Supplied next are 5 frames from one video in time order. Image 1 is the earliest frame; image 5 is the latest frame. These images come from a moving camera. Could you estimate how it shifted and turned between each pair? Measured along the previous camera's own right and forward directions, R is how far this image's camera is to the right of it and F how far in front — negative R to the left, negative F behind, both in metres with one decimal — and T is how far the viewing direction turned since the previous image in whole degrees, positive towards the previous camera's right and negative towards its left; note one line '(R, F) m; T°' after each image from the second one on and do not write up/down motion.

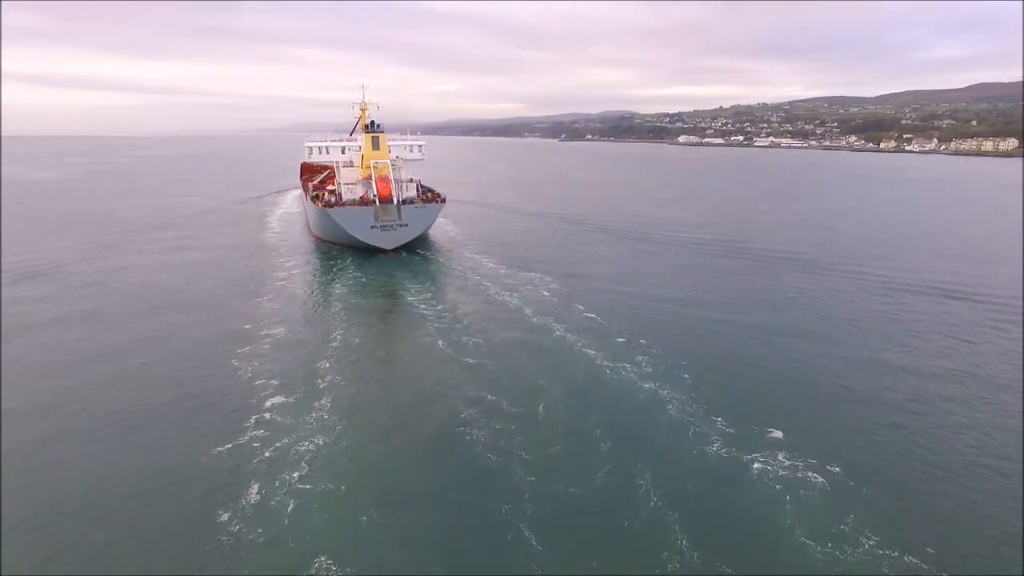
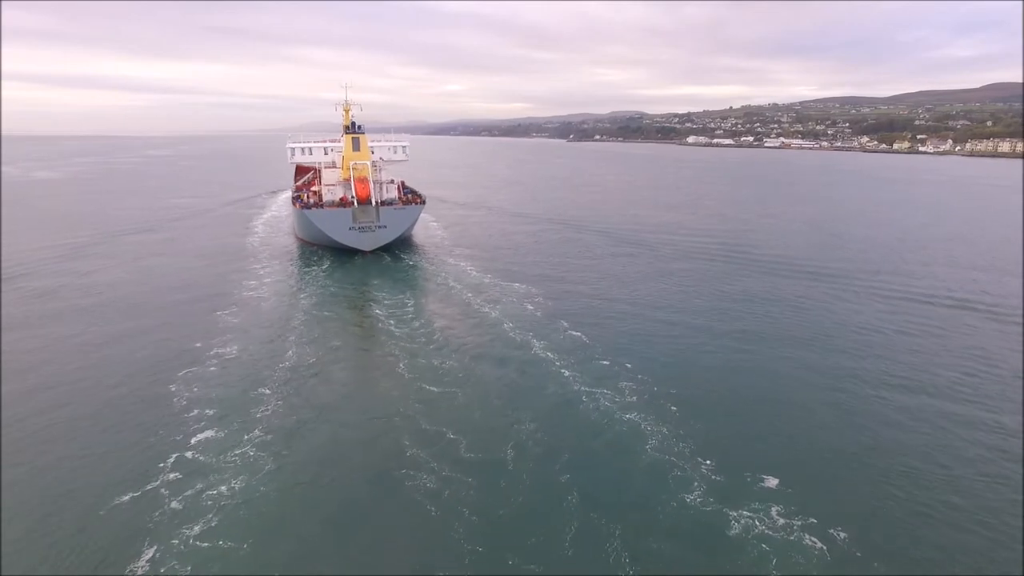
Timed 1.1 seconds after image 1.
(+1.3, +2.1) m; -1°
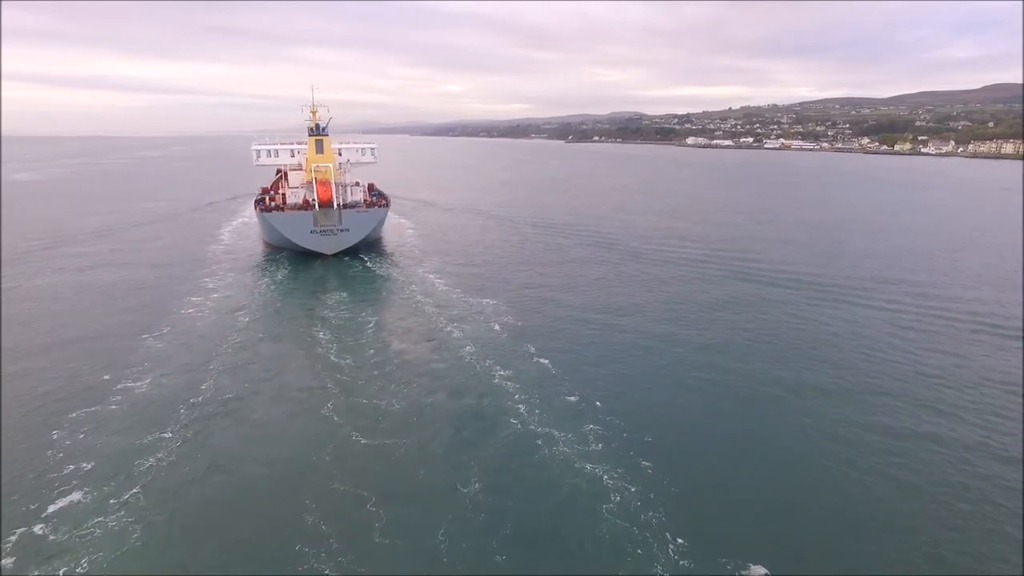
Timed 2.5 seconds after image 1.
(+1.4, +2.8) m; 0°
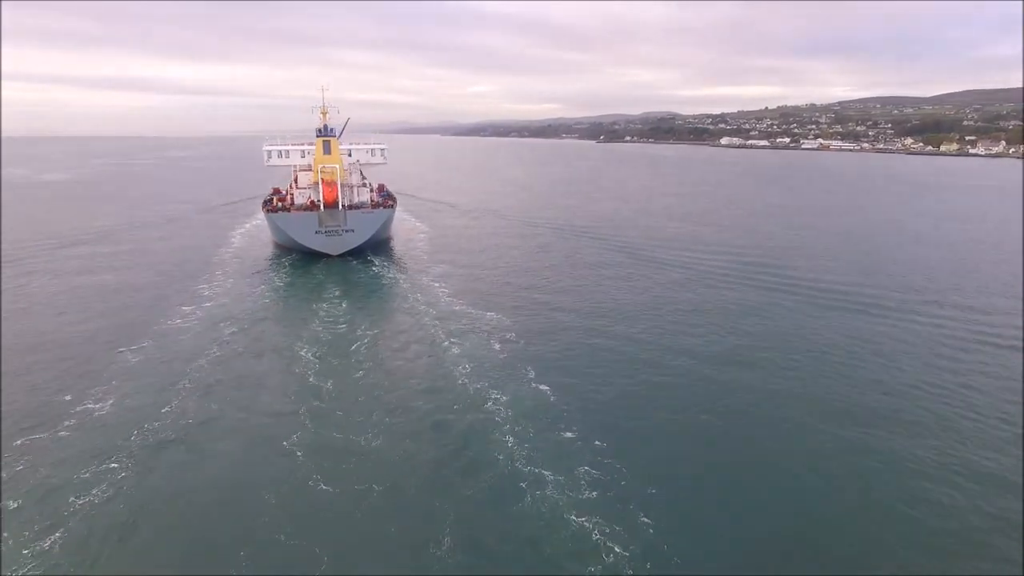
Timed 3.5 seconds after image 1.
(+1.0, +2.0) m; -3°
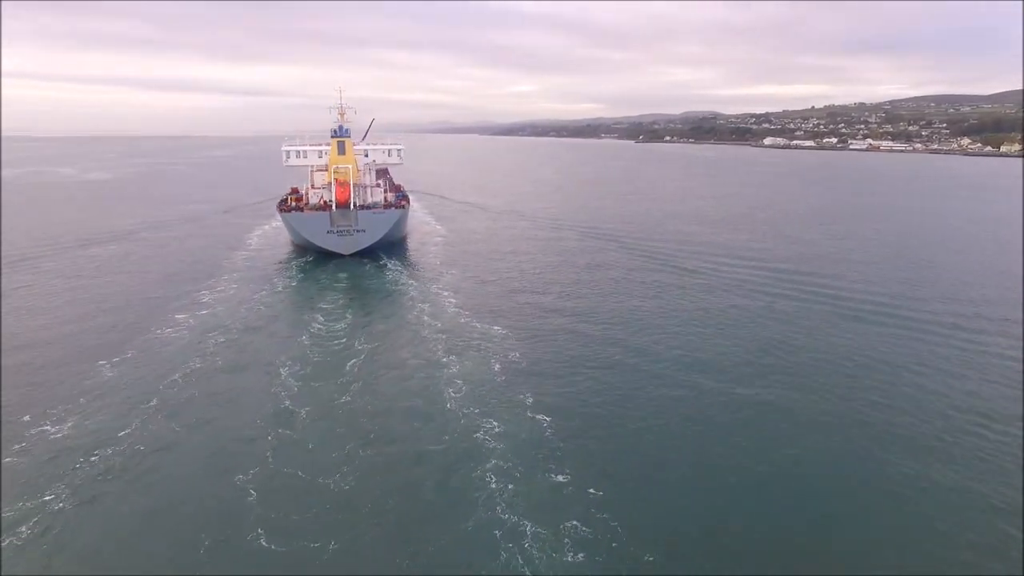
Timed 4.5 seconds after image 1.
(+1.1, +2.0) m; -3°
